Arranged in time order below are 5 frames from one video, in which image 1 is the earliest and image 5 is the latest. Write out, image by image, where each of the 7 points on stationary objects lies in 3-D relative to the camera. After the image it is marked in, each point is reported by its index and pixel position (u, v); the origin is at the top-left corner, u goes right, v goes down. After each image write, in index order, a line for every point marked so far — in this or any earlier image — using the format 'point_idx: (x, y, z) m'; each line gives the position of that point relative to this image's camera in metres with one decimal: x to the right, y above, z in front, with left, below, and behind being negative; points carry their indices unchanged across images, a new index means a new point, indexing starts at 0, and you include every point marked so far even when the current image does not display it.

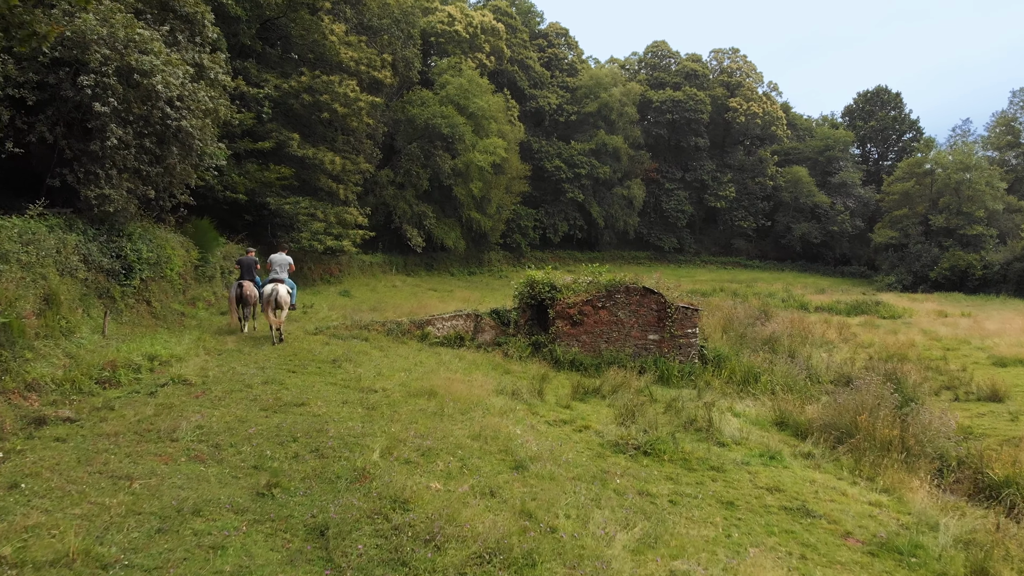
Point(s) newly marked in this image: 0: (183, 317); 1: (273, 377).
0: (-4.7, -0.4, +12.0) m
1: (-2.2, -0.8, +7.7) m
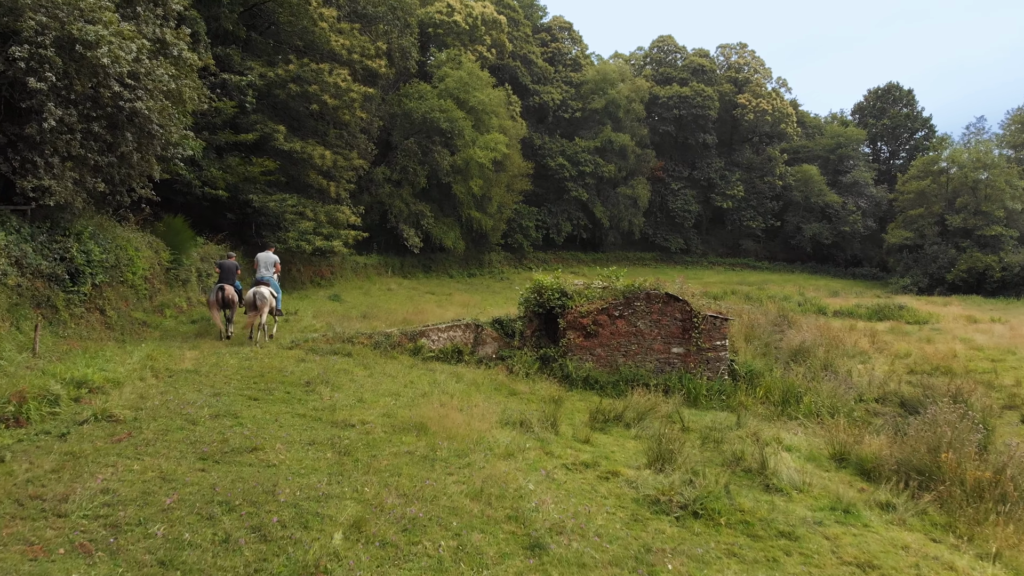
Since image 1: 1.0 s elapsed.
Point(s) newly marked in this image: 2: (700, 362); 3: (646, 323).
0: (-4.7, -0.5, +10.6) m
1: (-2.1, -0.9, +6.3) m
2: (+2.3, -0.9, +10.4) m
3: (+1.7, -0.4, +10.3) m
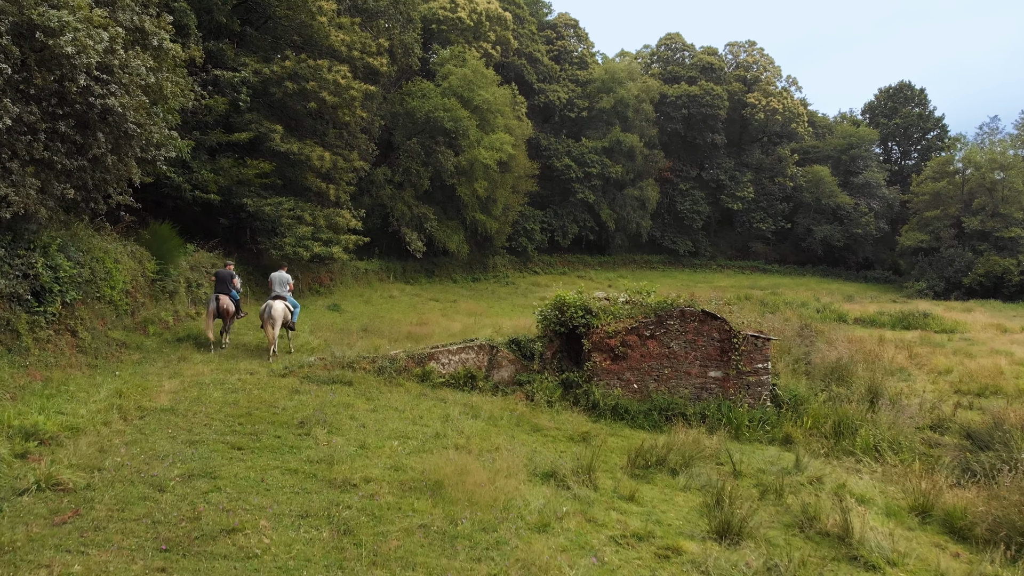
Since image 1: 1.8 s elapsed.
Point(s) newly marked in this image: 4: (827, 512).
0: (-4.4, -0.7, +9.5) m
1: (-1.9, -1.1, +5.2) m
2: (+2.6, -1.1, +9.4) m
3: (+1.9, -0.6, +9.3) m
4: (+2.2, -1.5, +5.8) m
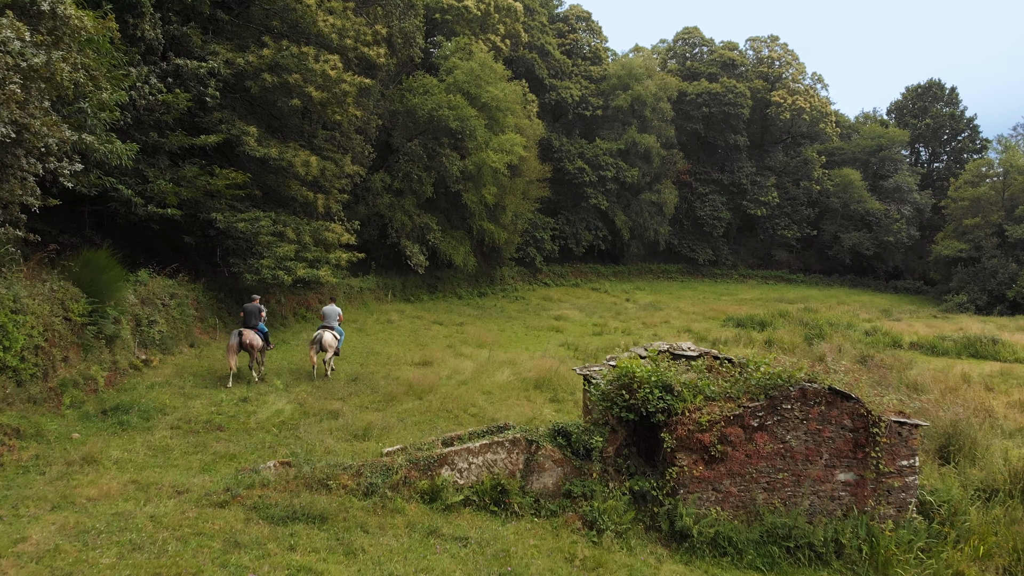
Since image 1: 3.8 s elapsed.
0: (-4.1, -1.2, +6.8) m
1: (-1.5, -1.6, +2.4) m
2: (+2.9, -1.7, +6.6) m
3: (+2.2, -1.2, +6.5) m
4: (+2.5, -2.1, +3.0) m
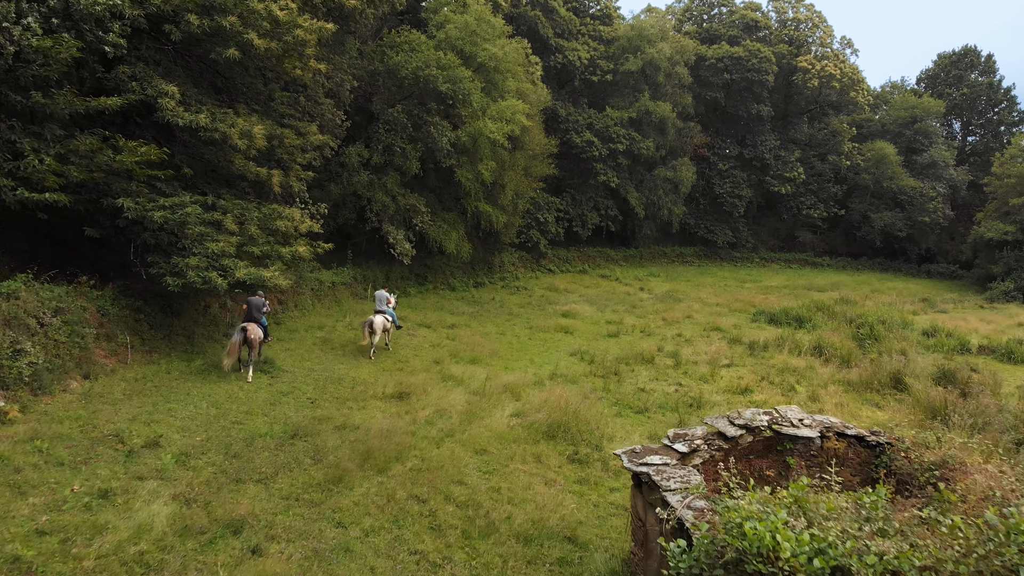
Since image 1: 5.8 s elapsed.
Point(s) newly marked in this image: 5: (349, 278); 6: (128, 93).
0: (-4.0, -1.6, +3.5) m
1: (-1.5, -2.1, -0.8) m
2: (+3.0, -2.0, +3.3) m
3: (+2.3, -1.5, +3.2) m
4: (+2.6, -2.5, -0.2) m
5: (-3.5, +0.2, +18.1) m
6: (-4.9, +2.5, +10.7) m
